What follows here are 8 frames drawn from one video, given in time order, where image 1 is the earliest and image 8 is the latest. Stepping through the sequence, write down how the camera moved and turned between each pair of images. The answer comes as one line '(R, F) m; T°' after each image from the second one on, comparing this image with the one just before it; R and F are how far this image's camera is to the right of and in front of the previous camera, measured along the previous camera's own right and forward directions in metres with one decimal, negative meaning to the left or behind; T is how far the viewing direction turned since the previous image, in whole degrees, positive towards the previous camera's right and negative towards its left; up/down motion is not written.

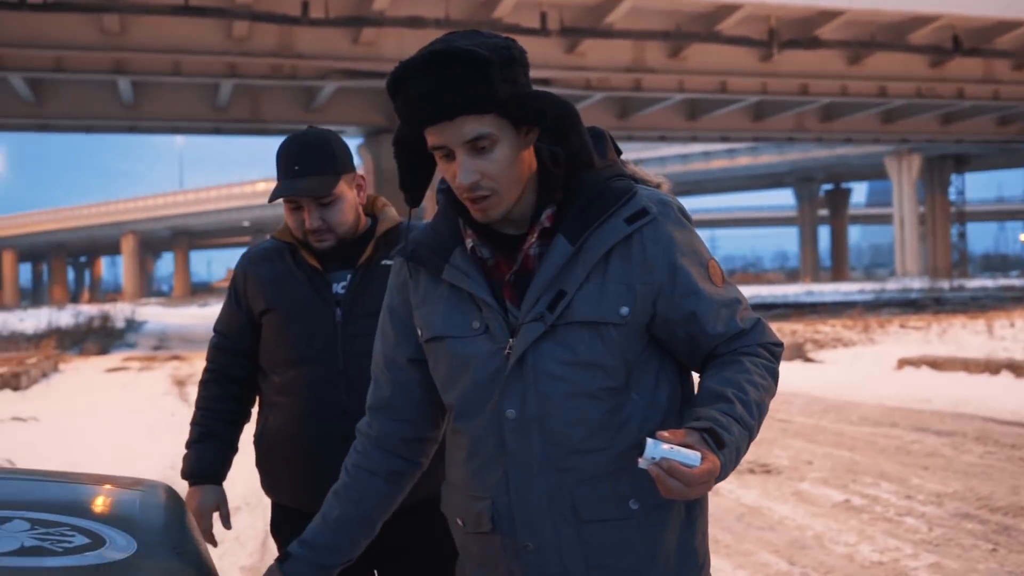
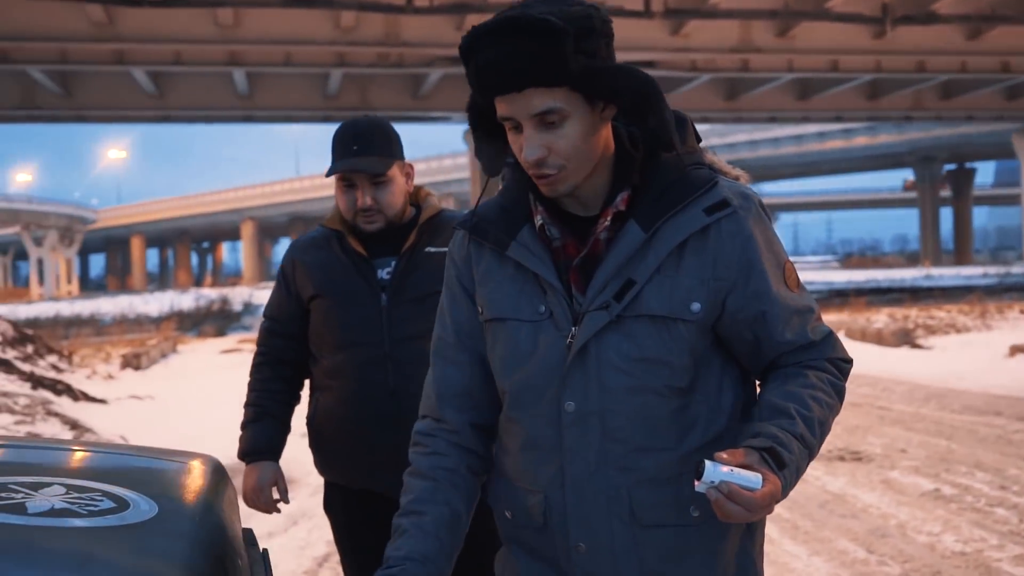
(+0.1, 0.0) m; -7°
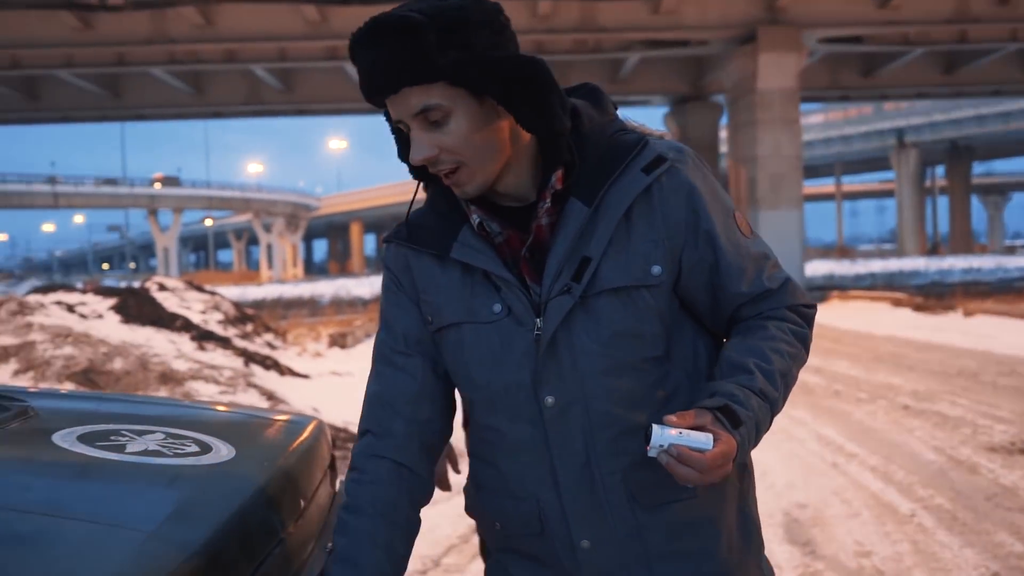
(+0.3, 0.0) m; -12°
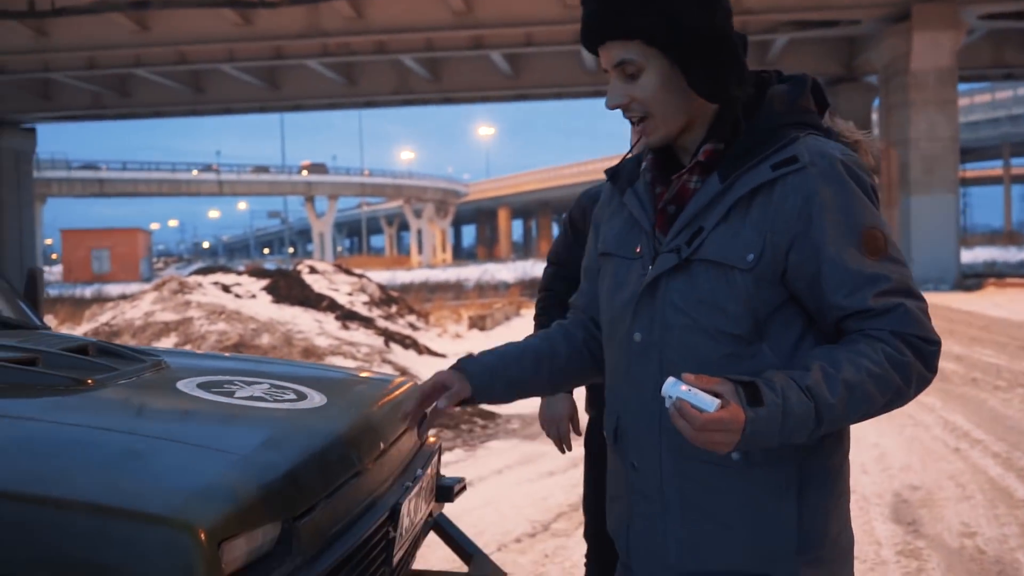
(+0.2, -0.2) m; -9°
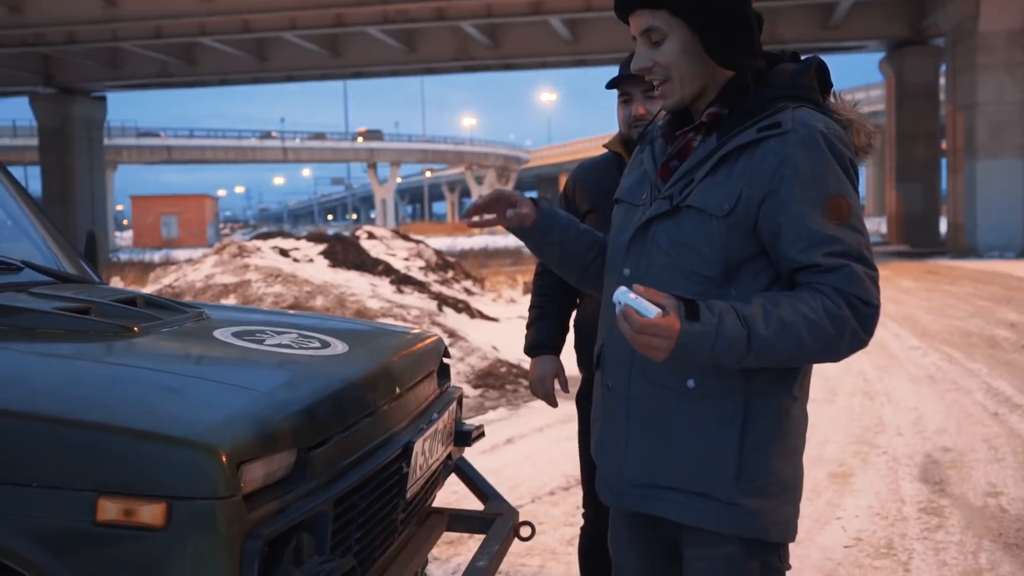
(+0.1, -0.2) m; -4°
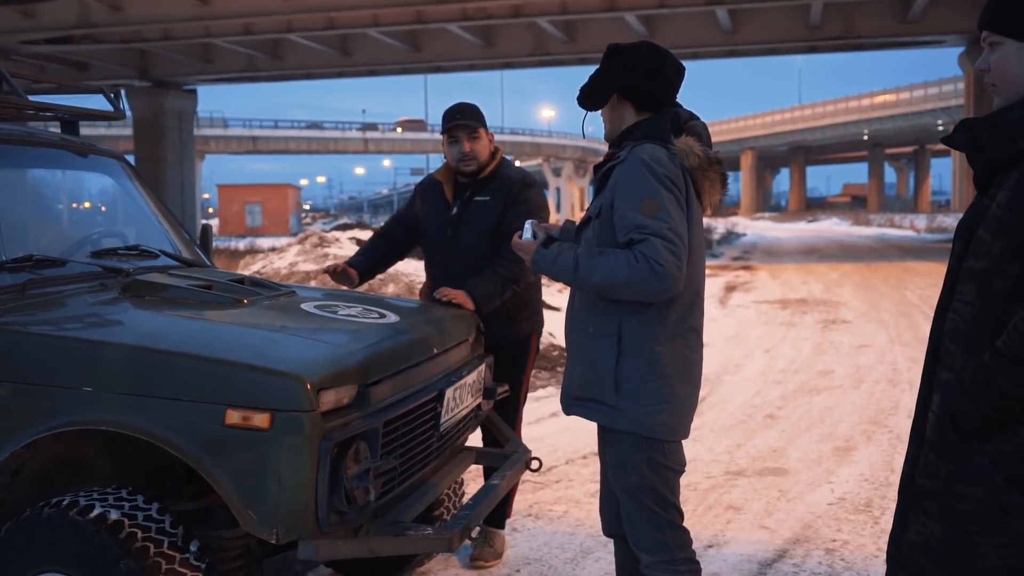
(+0.2, -0.7) m; -5°
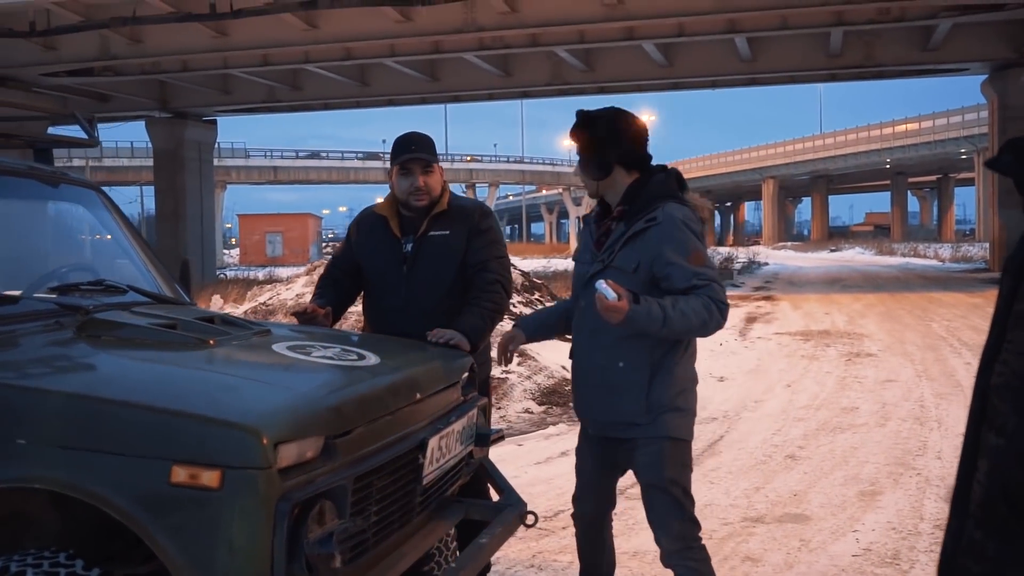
(+0.1, +0.3) m; -1°
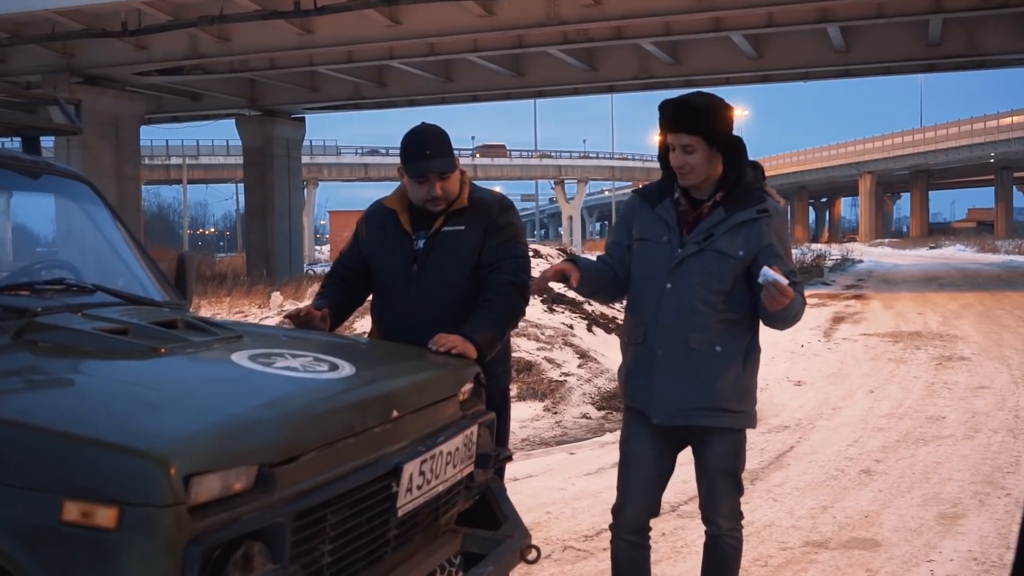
(+0.3, +0.4) m; -6°
